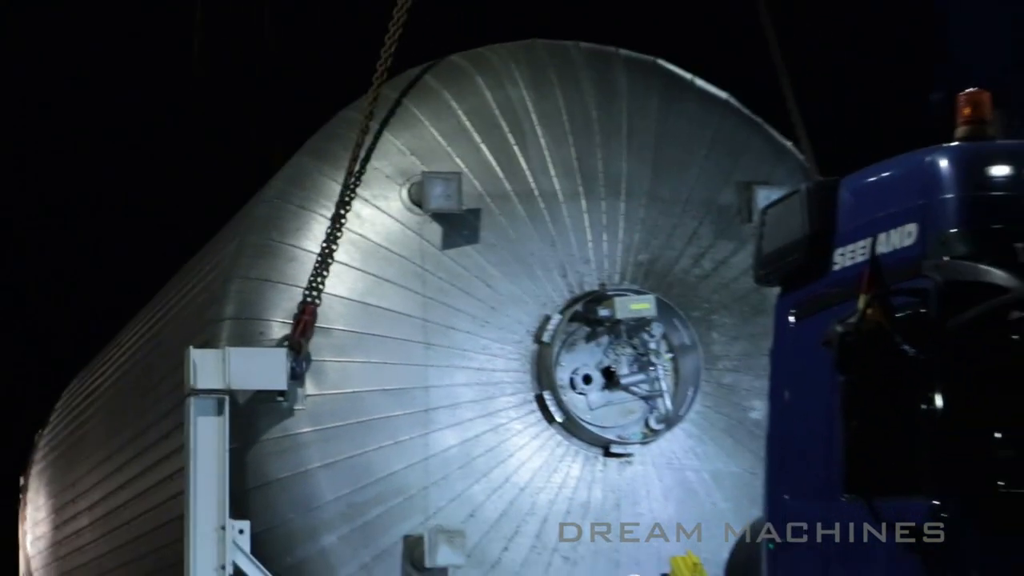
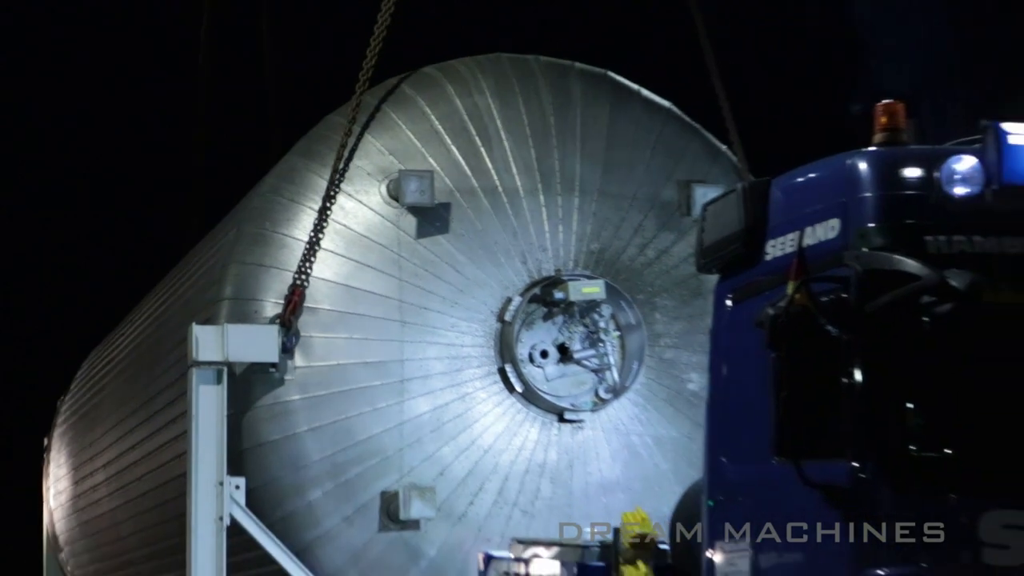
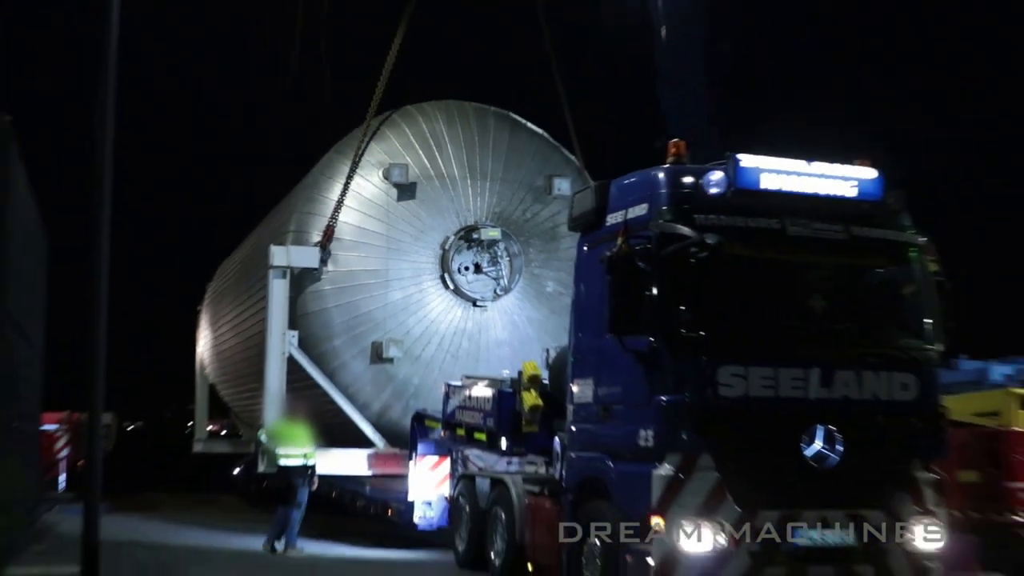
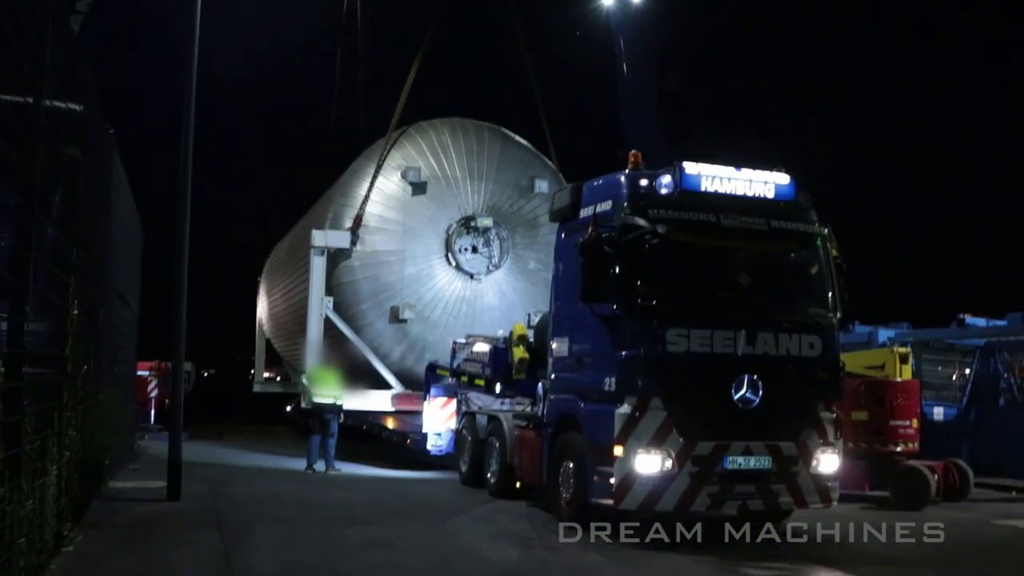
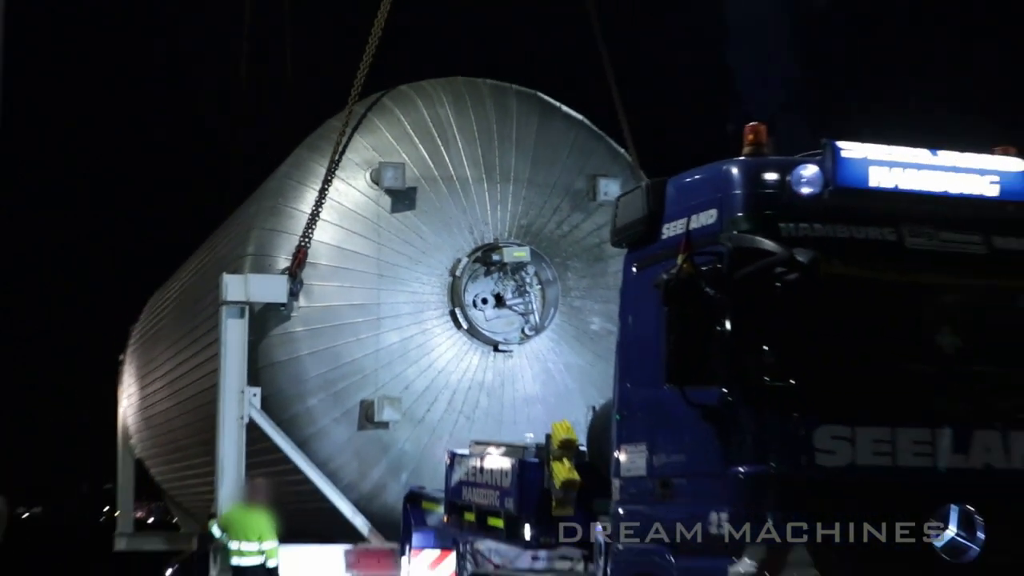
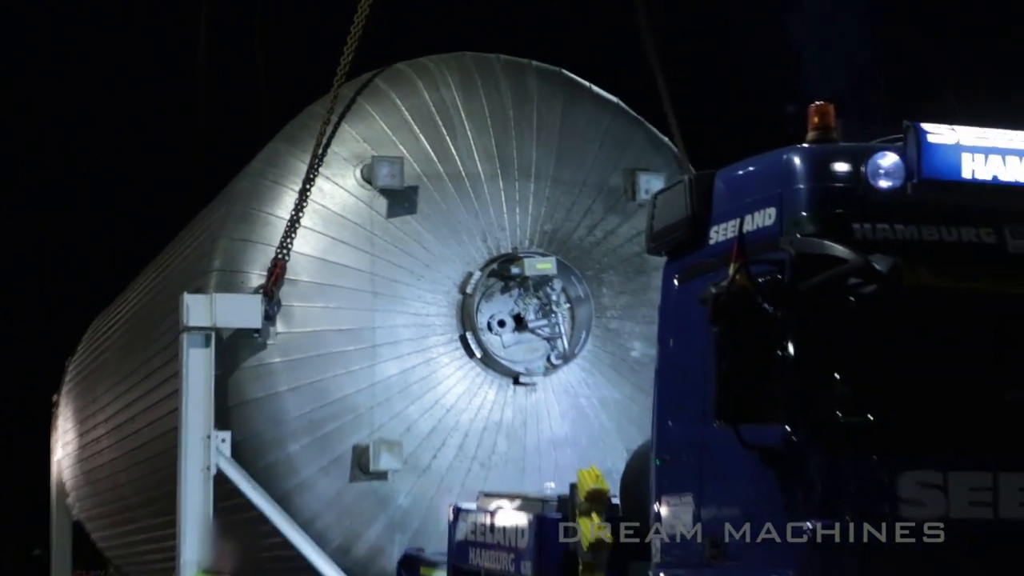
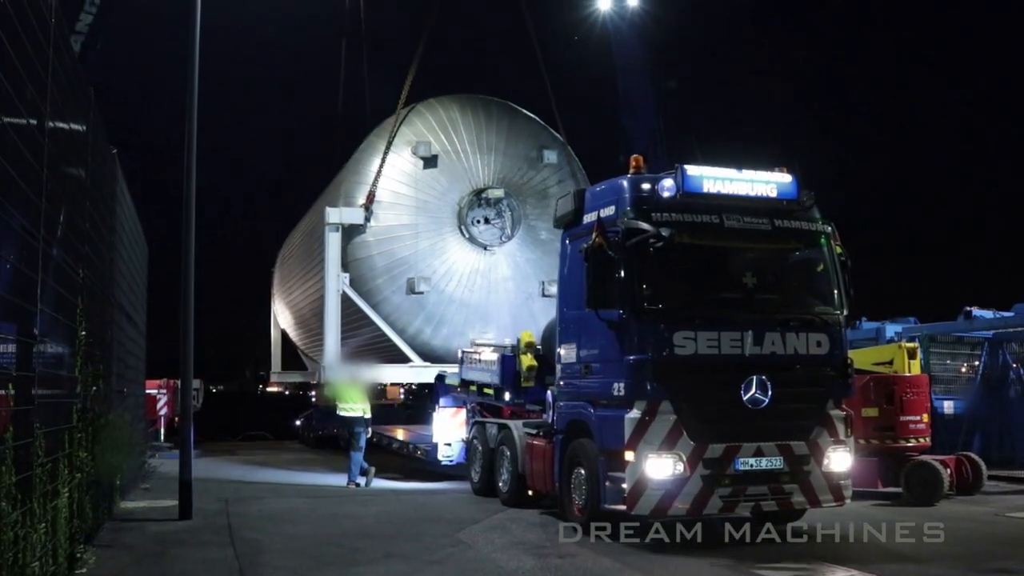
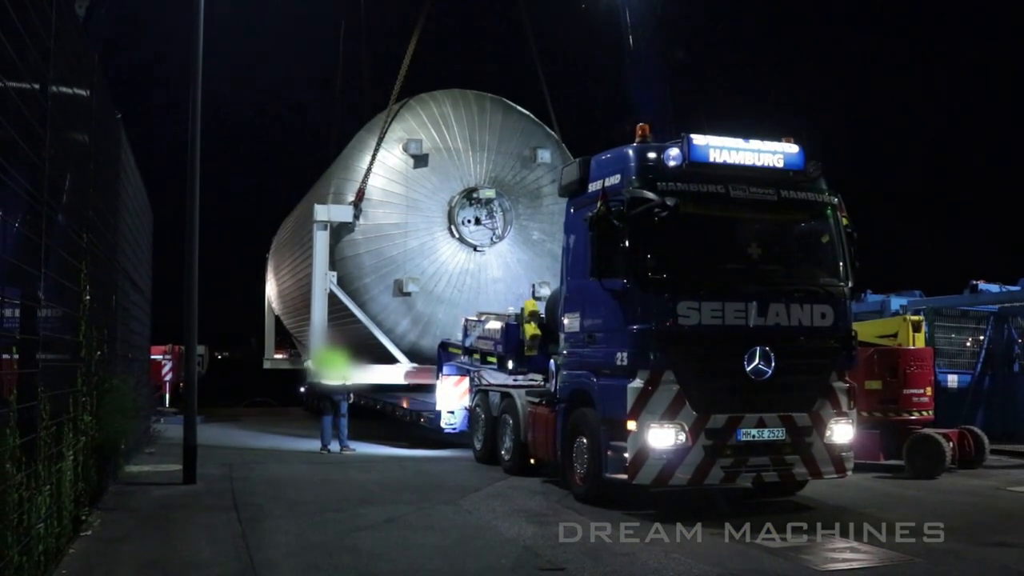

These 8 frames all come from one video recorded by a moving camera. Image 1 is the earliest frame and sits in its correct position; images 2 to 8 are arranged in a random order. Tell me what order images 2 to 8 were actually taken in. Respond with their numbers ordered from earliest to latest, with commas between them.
2, 6, 5, 3, 4, 8, 7
